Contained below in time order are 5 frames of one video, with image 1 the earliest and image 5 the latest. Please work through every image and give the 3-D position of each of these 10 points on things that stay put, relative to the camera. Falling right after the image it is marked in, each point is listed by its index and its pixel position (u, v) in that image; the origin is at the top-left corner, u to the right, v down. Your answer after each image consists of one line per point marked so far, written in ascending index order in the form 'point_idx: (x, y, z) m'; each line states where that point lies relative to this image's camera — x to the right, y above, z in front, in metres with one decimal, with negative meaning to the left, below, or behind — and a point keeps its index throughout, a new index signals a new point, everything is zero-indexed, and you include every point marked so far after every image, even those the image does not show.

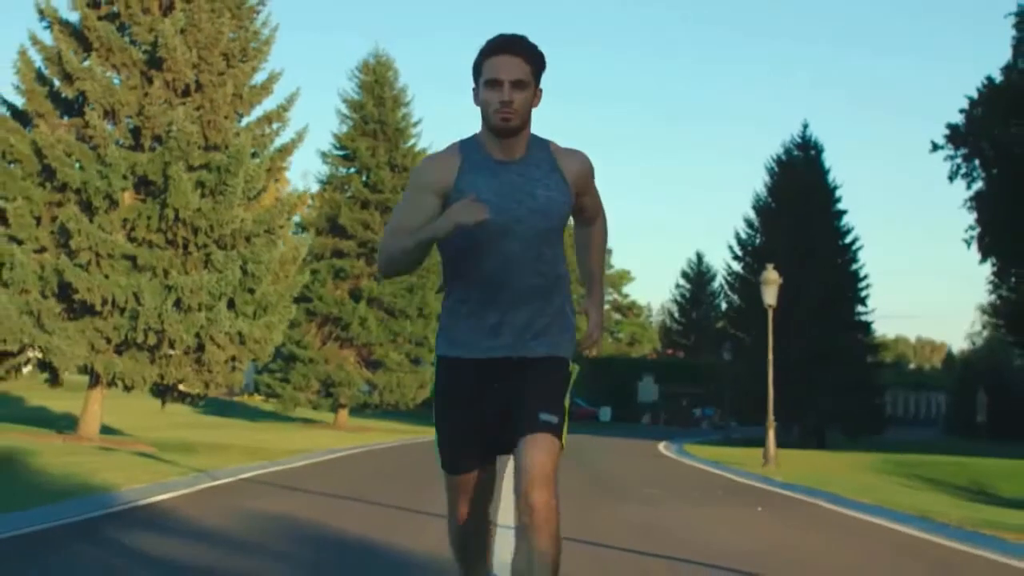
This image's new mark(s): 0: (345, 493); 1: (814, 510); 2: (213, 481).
0: (-1.8, -2.4, +16.0) m
1: (+3.8, -2.8, +17.3) m
2: (-3.6, -2.4, +17.2) m
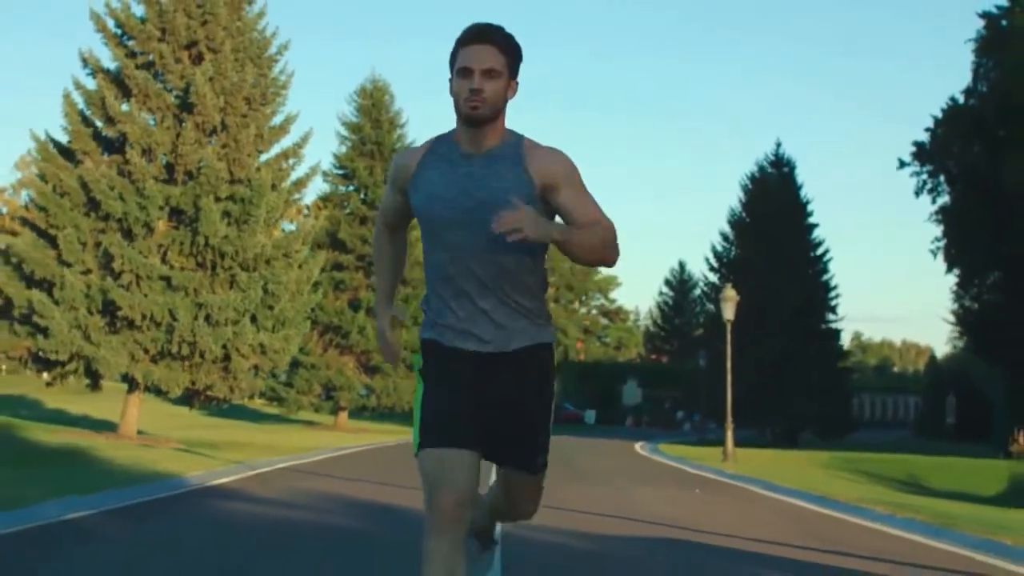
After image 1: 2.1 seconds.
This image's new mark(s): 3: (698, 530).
0: (-2.0, -2.7, +19.7) m
1: (+3.6, -3.1, +21.1) m
2: (-3.8, -2.8, +20.9) m
3: (+2.1, -2.6, +15.0) m
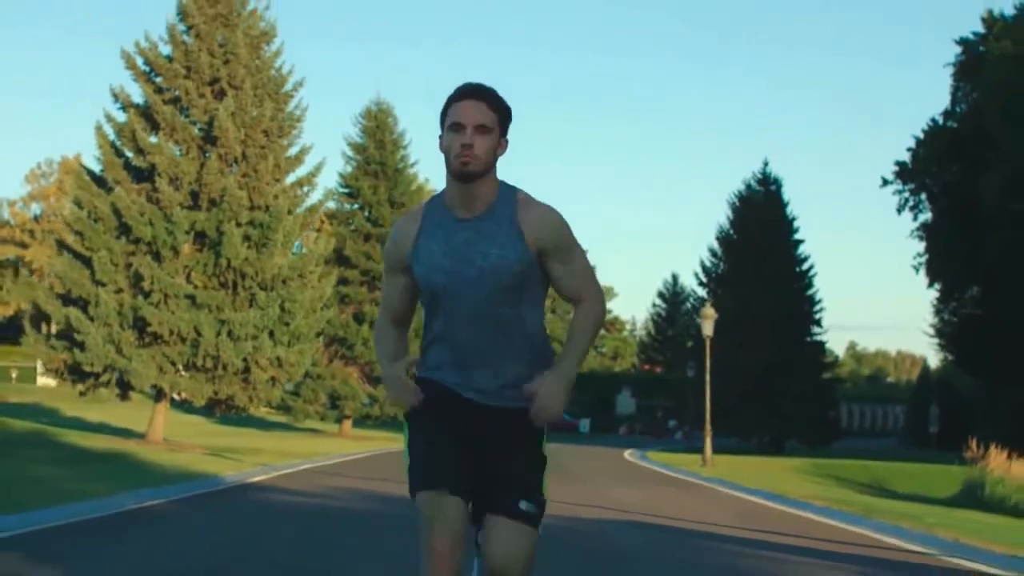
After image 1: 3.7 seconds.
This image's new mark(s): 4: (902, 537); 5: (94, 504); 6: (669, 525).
0: (-2.1, -3.1, +22.5) m
1: (+3.5, -3.5, +23.9) m
2: (-3.9, -3.1, +23.7) m
3: (+2.1, -3.0, +17.7) m
4: (+4.3, -2.8, +15.4) m
5: (-5.2, -2.7, +17.4) m
6: (+1.9, -2.9, +16.9) m
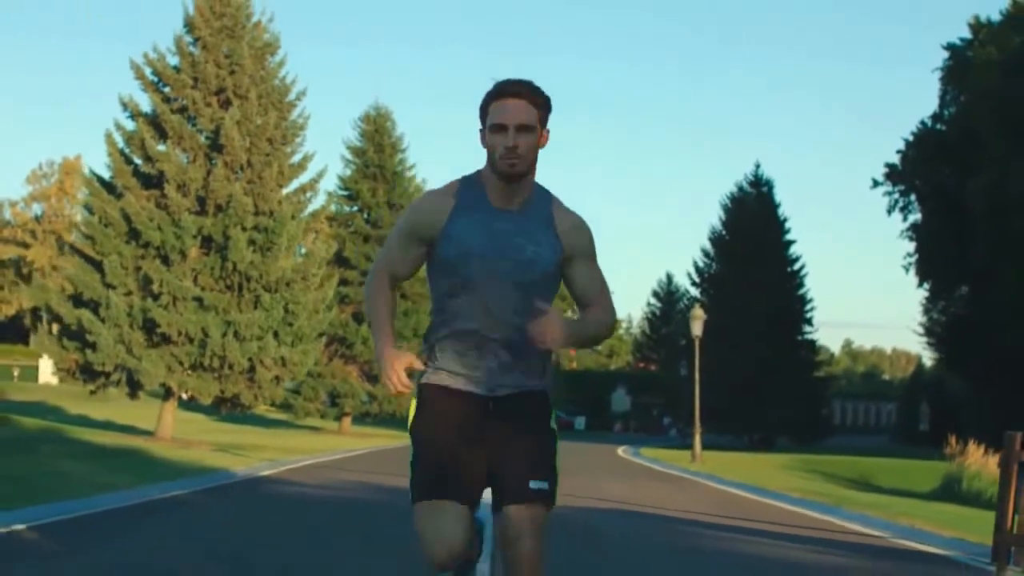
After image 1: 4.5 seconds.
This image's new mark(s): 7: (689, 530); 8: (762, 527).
0: (-2.2, -3.2, +23.7) m
1: (+3.4, -3.6, +25.1) m
2: (-4.0, -3.2, +24.9) m
3: (+2.0, -3.0, +19.0) m
4: (+4.3, -2.9, +16.6) m
5: (-5.3, -2.8, +18.7) m
6: (+1.9, -3.0, +18.1) m
7: (+2.1, -2.8, +16.2) m
8: (+3.0, -2.9, +16.4) m
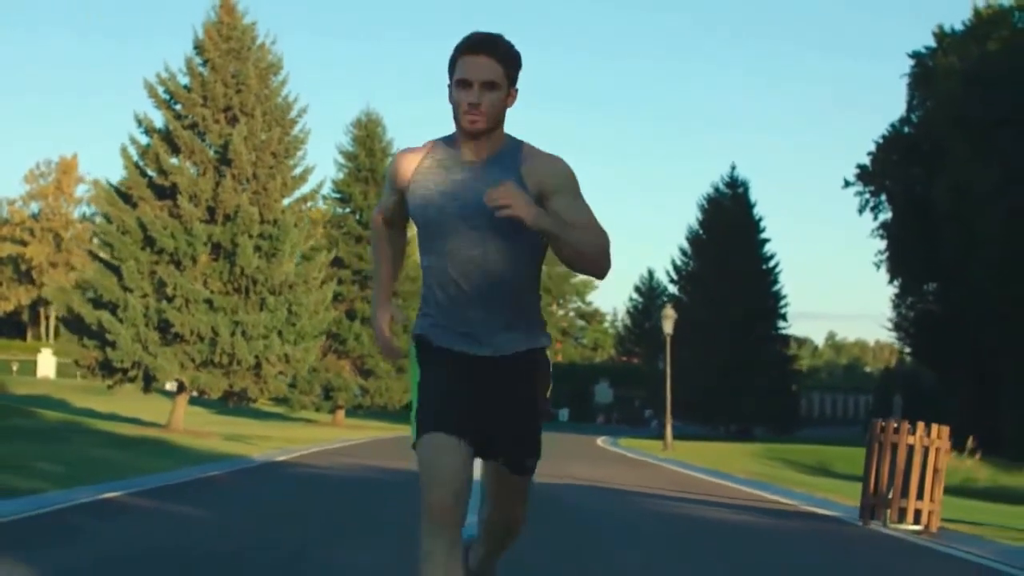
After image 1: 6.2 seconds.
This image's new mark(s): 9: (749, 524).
0: (-2.4, -3.3, +26.8) m
1: (+3.1, -3.7, +28.2) m
2: (-4.3, -3.3, +27.9) m
3: (+1.8, -3.2, +22.0) m
4: (+4.1, -3.0, +19.7) m
5: (-5.5, -3.0, +21.6) m
6: (+1.6, -3.1, +21.2) m
7: (+1.9, -3.0, +19.2) m
8: (+2.7, -3.0, +19.4) m
9: (+2.9, -2.9, +16.8) m
